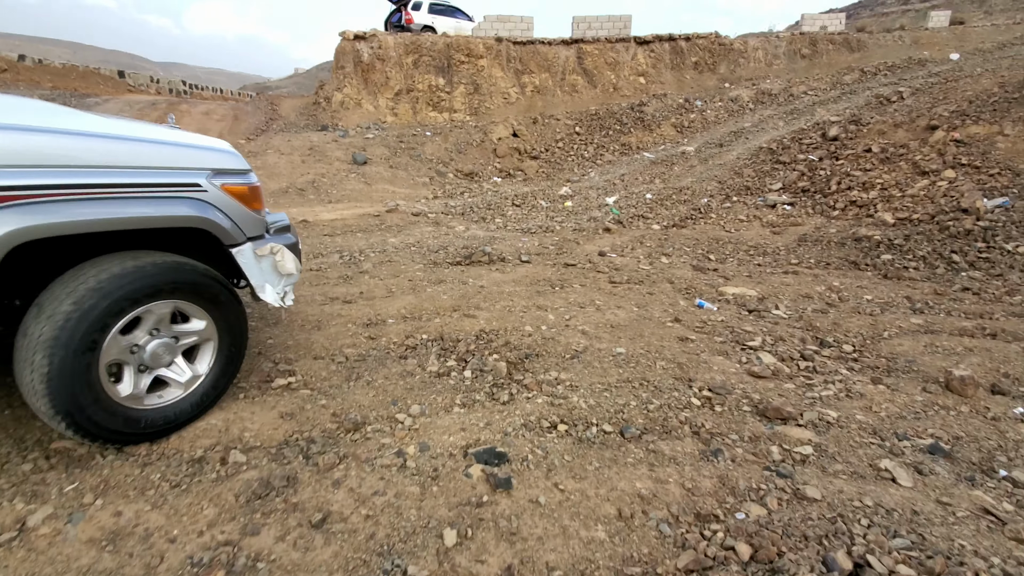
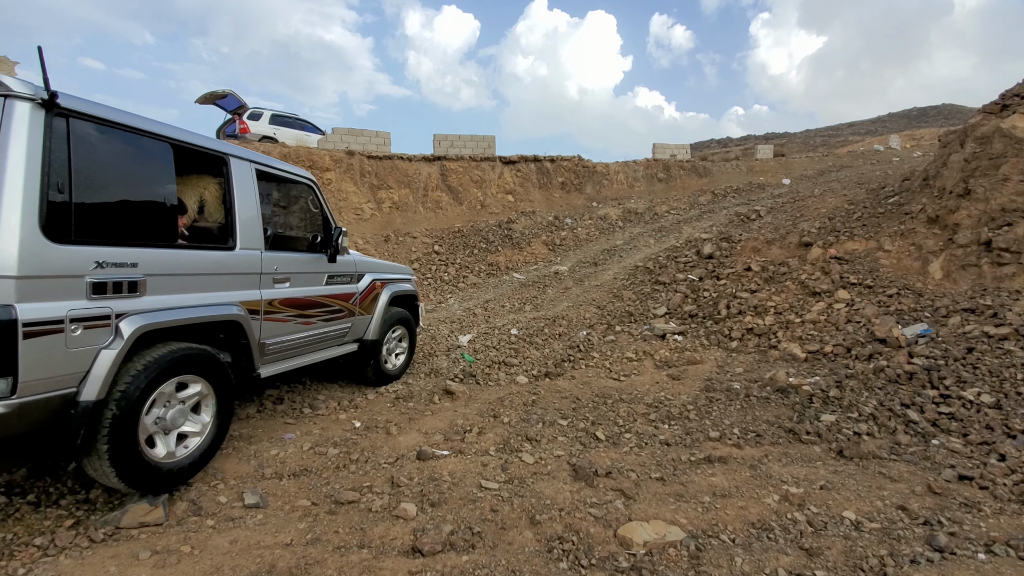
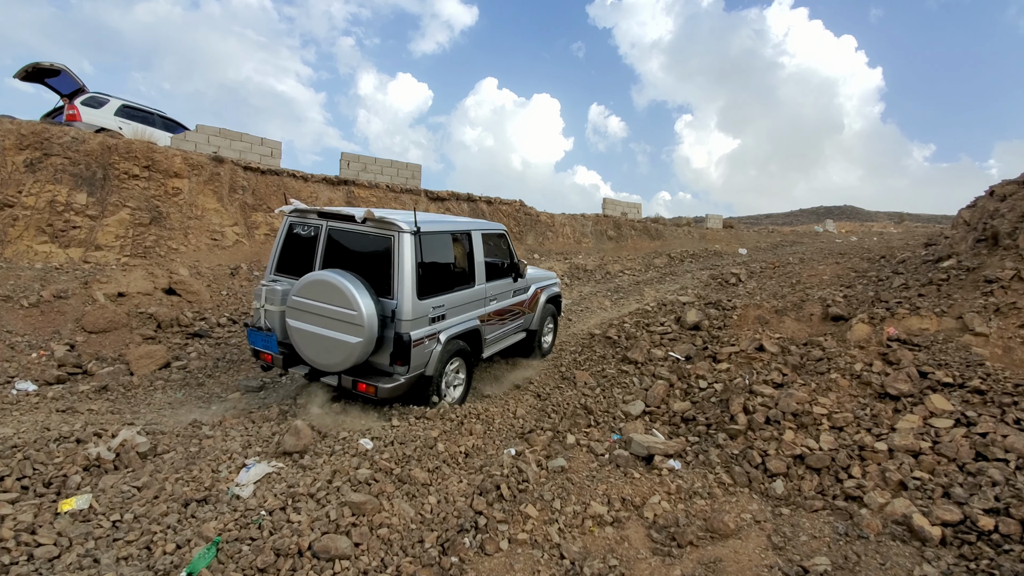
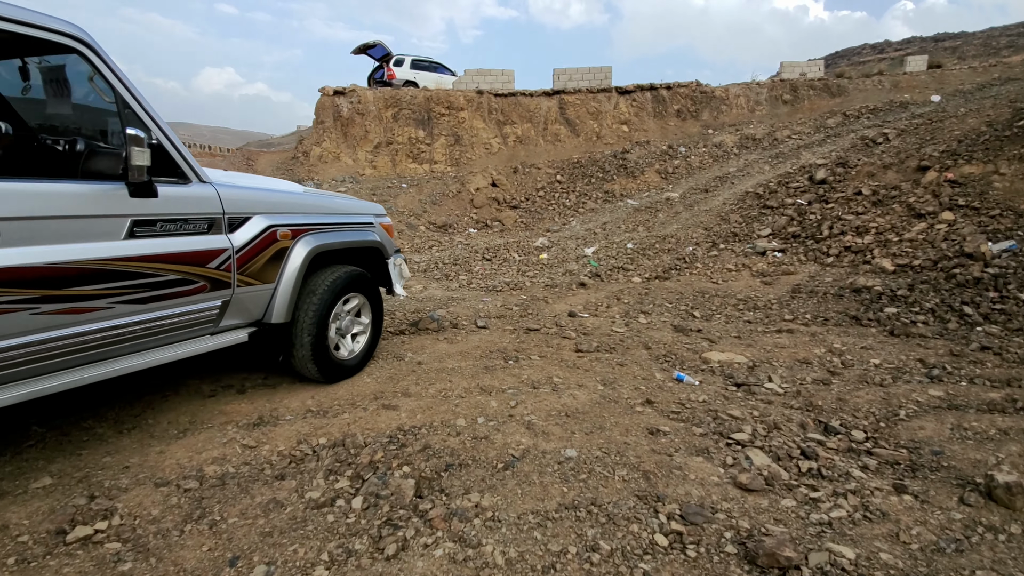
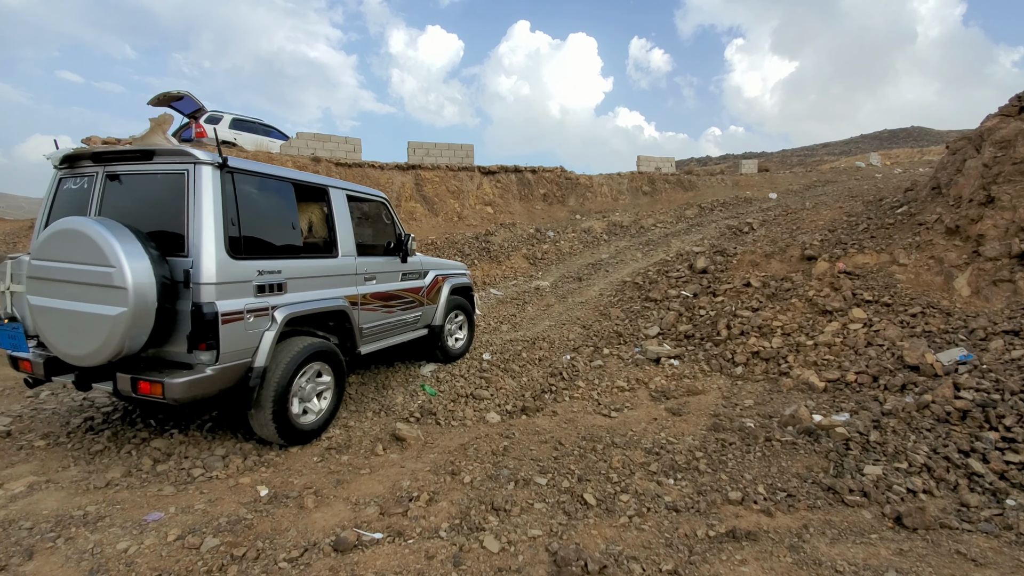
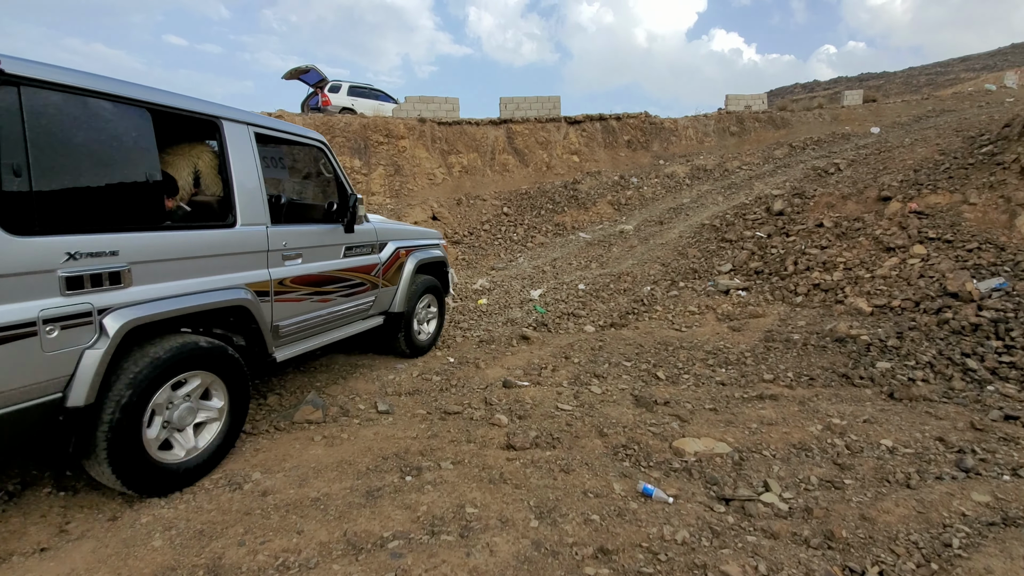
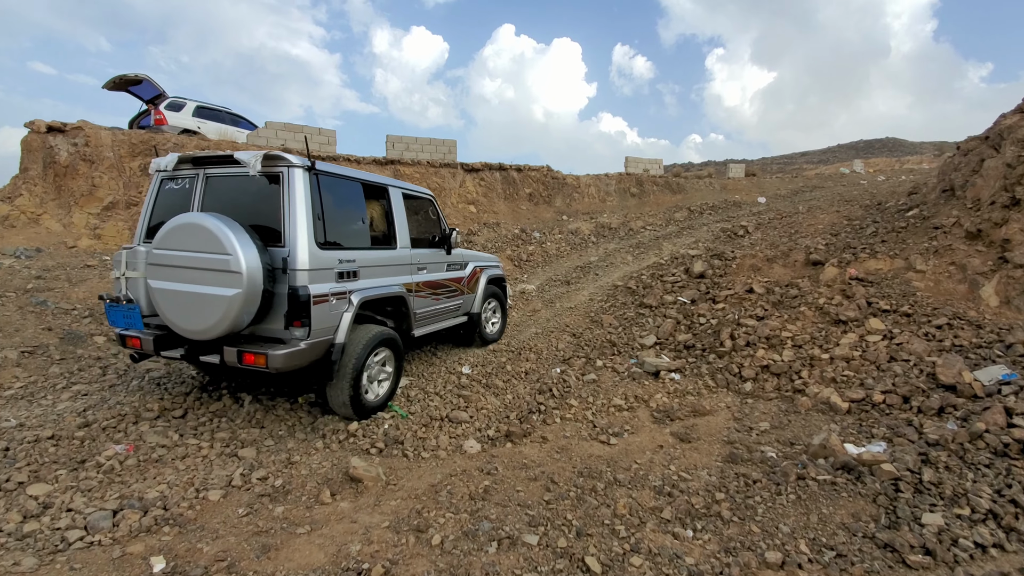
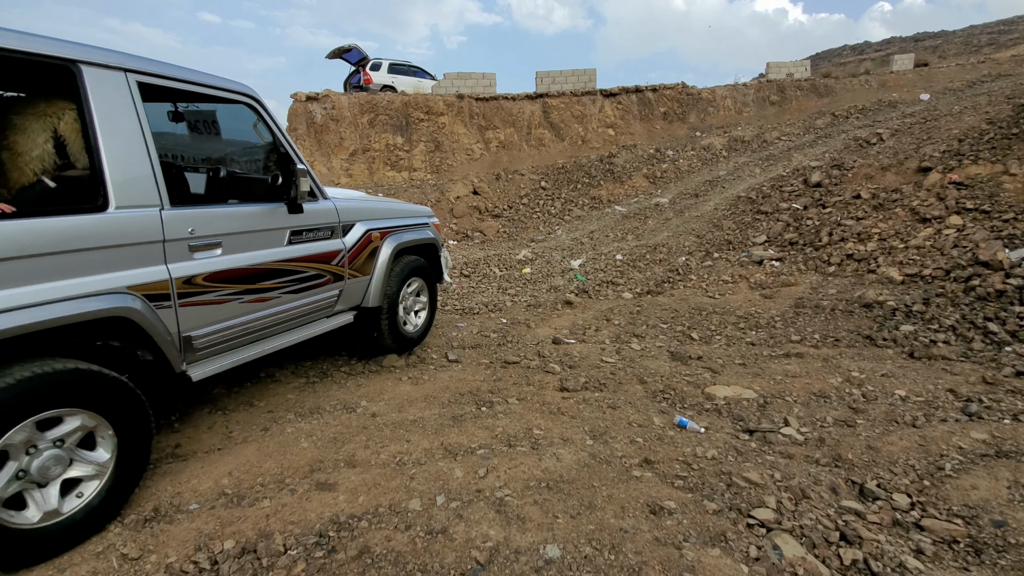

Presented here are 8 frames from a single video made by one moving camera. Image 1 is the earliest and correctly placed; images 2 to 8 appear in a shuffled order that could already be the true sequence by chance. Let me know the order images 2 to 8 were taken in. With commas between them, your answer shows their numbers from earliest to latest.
4, 8, 6, 2, 5, 7, 3
